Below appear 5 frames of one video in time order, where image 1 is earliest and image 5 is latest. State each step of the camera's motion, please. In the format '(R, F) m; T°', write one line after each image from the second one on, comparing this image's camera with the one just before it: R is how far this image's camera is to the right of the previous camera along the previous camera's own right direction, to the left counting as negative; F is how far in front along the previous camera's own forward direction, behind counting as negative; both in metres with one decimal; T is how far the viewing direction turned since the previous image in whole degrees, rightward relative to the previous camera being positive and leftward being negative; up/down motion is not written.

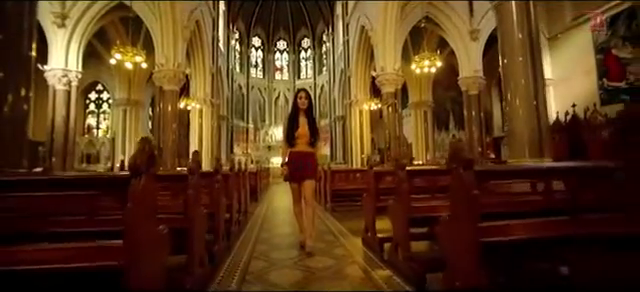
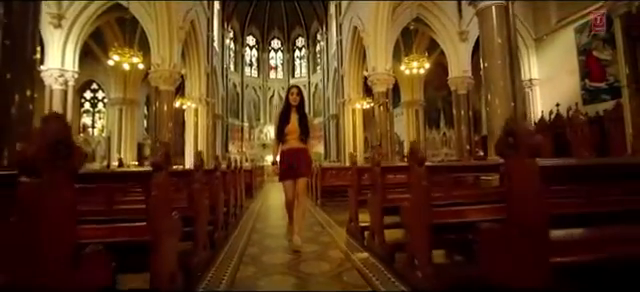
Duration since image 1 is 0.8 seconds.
(+0.1, -0.4) m; +1°
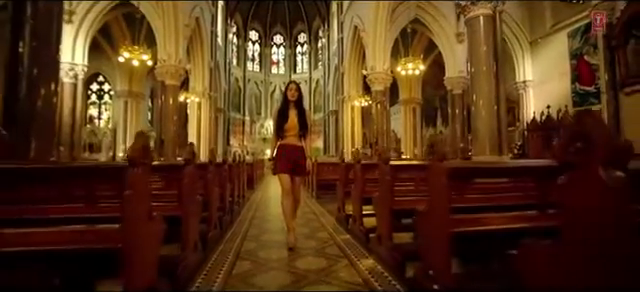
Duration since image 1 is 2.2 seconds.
(+0.1, -0.6) m; 0°
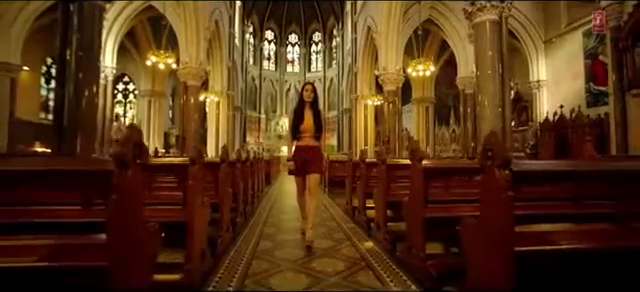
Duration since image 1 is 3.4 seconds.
(0.0, -0.5) m; -2°
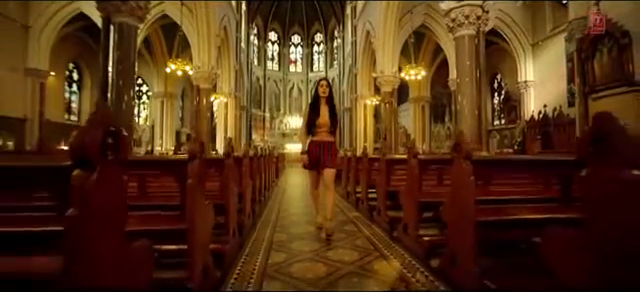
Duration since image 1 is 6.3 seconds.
(0.0, -1.3) m; 0°
